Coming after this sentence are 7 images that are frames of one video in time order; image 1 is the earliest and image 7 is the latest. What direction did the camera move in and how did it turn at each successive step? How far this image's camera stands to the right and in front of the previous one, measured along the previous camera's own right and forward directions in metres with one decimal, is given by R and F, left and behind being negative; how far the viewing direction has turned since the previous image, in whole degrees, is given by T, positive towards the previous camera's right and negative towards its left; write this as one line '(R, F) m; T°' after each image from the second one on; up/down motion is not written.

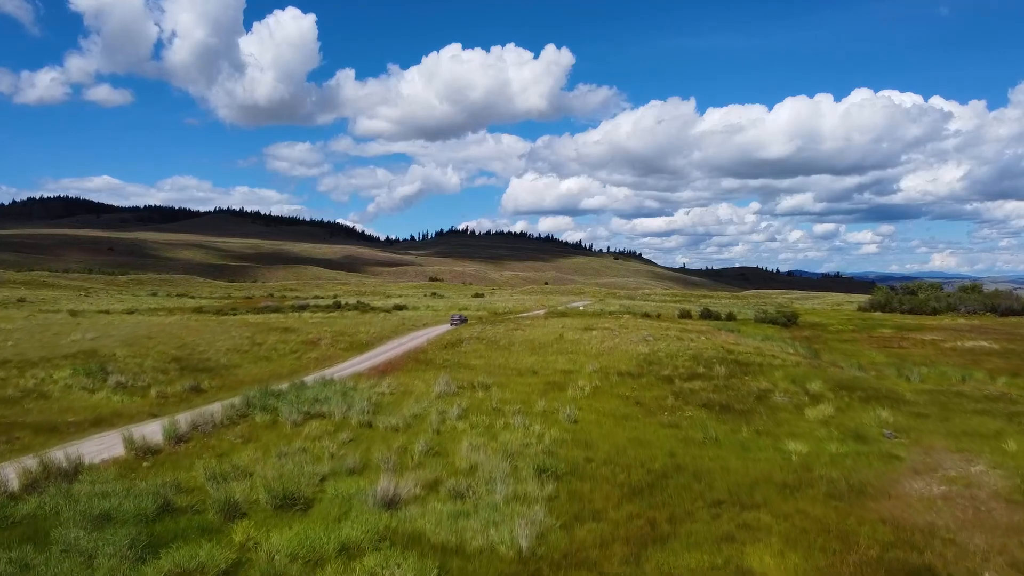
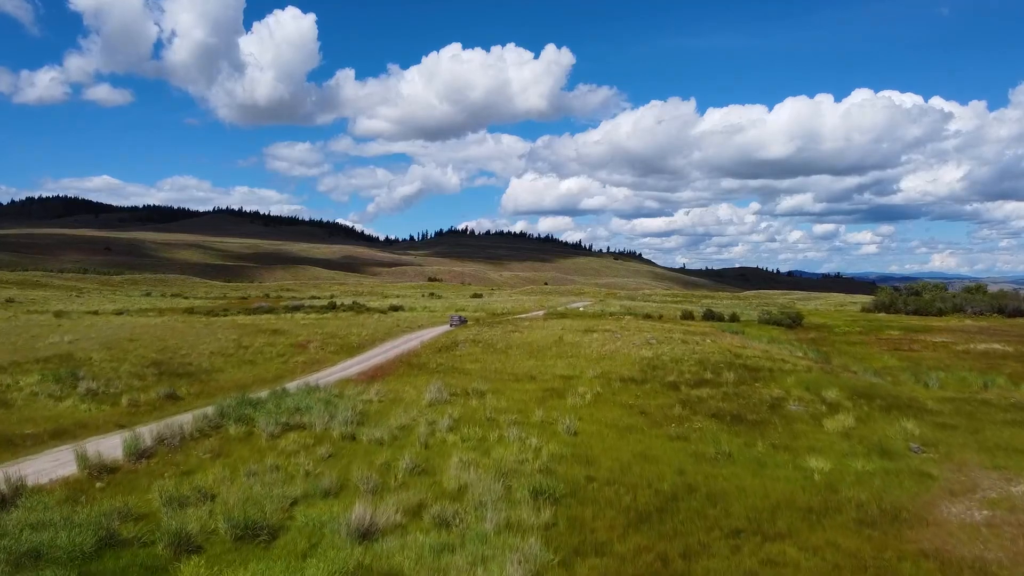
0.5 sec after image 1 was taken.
(+0.1, +1.5) m; 0°
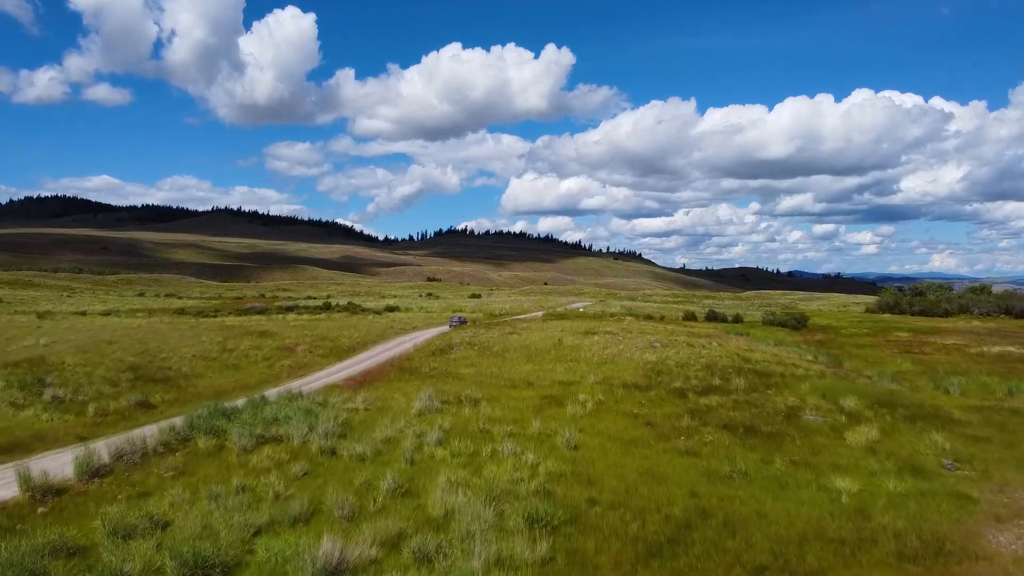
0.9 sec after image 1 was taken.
(+0.1, +1.5) m; 0°
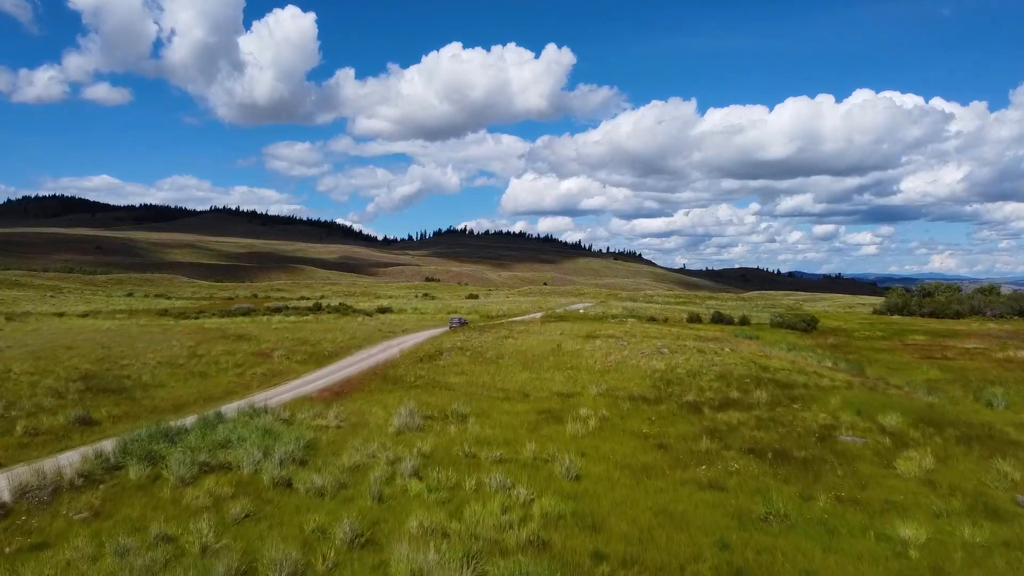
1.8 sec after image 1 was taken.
(+0.2, +2.7) m; 0°
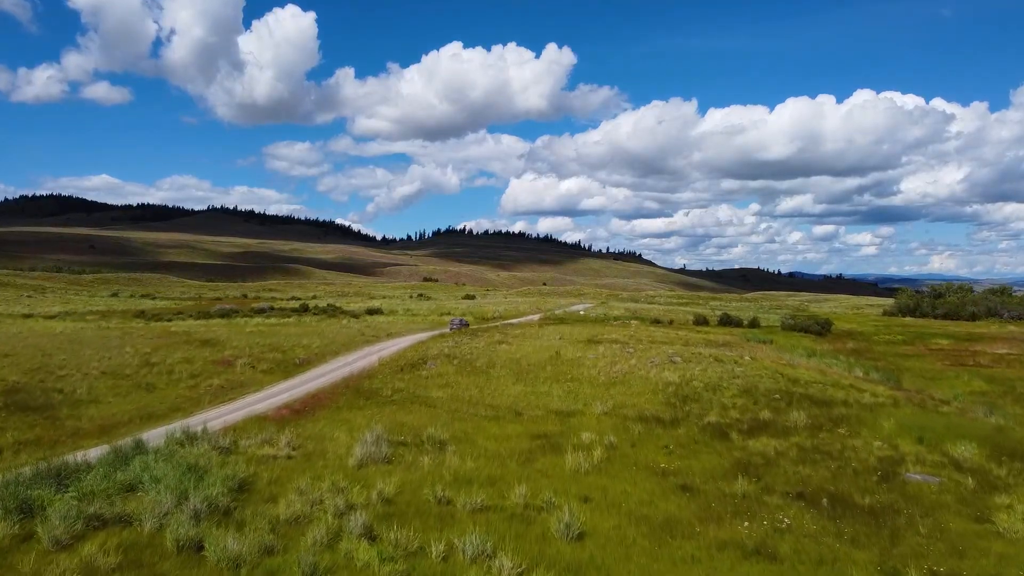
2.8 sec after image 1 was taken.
(+0.2, +3.5) m; 0°
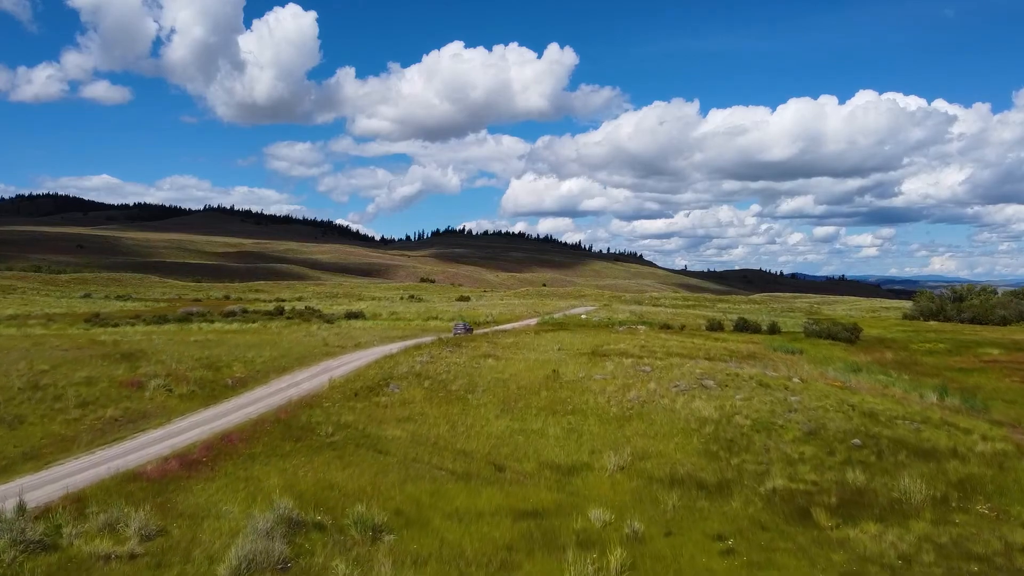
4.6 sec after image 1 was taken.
(+0.4, +5.8) m; 0°
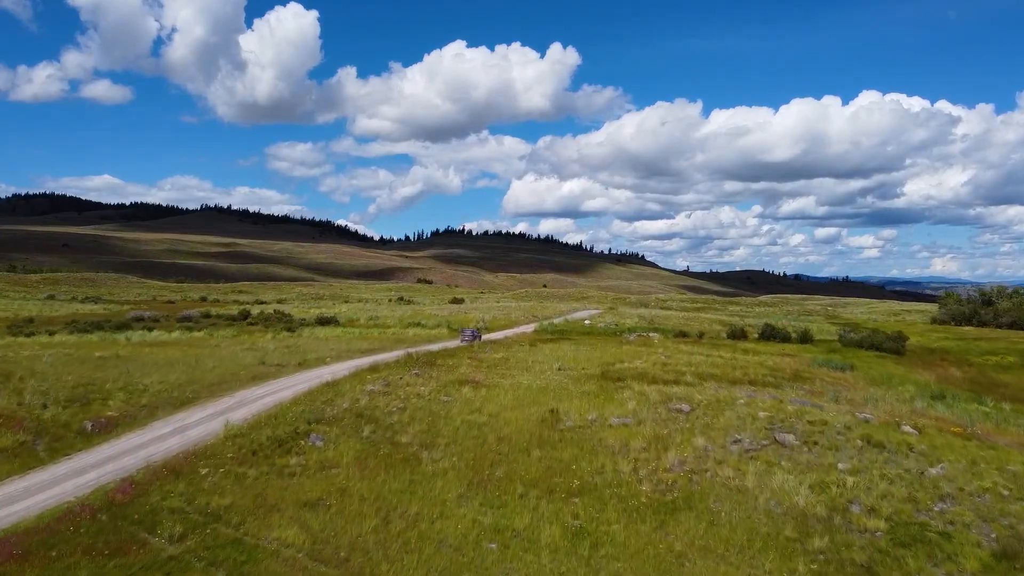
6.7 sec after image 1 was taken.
(+0.4, +6.9) m; 0°
